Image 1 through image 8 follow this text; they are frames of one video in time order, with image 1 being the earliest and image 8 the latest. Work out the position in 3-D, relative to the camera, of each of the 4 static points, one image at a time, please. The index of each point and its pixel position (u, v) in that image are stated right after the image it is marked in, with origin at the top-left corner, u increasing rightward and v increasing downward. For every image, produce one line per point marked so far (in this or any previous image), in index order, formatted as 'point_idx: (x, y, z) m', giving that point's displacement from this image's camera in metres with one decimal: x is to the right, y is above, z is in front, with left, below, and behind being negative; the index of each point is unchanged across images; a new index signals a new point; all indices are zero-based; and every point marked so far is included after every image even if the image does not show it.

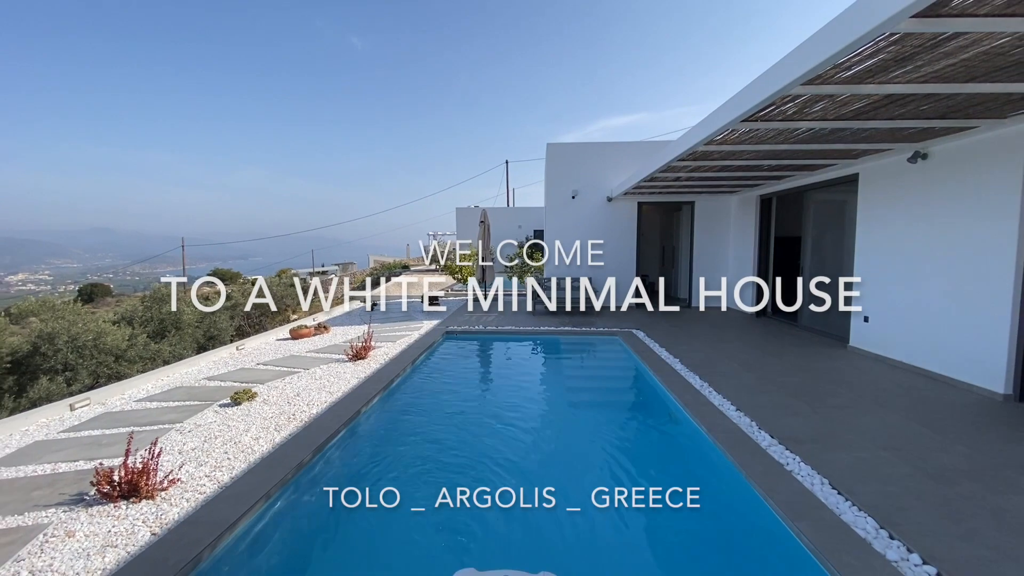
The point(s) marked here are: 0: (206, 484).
0: (-1.8, -1.1, +2.8) m
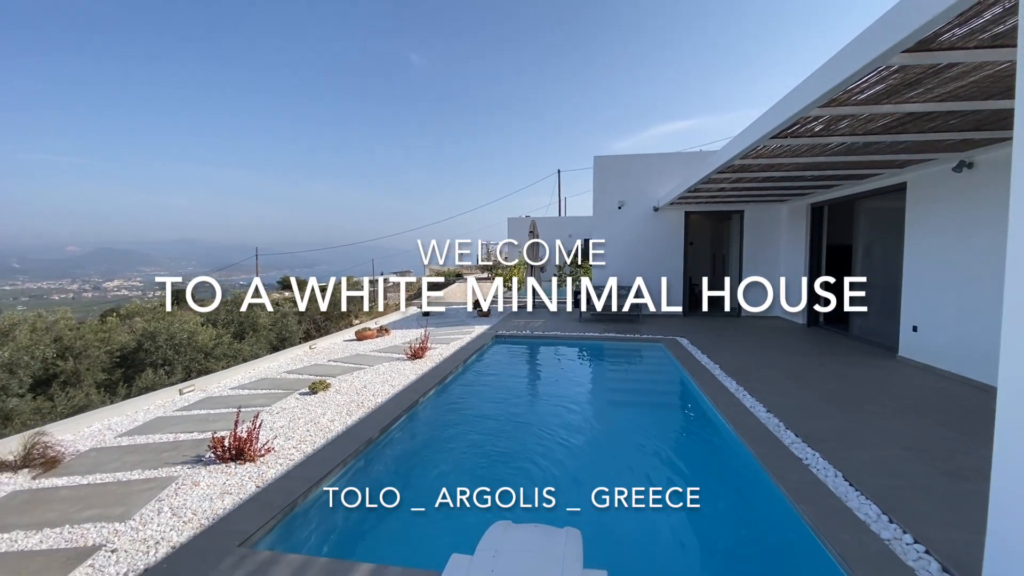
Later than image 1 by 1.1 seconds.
0: (-1.5, -1.1, +3.4) m
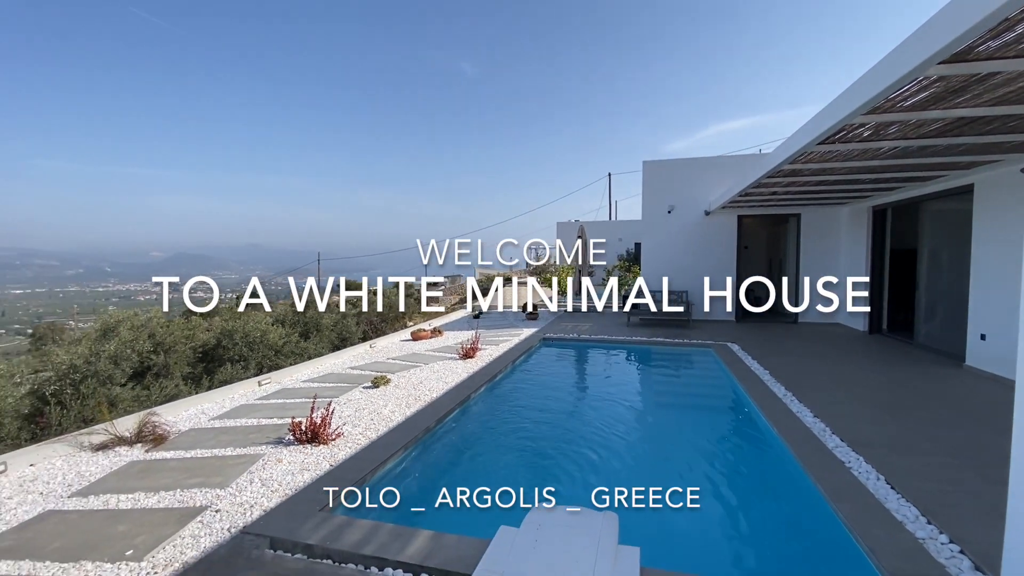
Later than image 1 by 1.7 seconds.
0: (-1.2, -1.2, +3.8) m
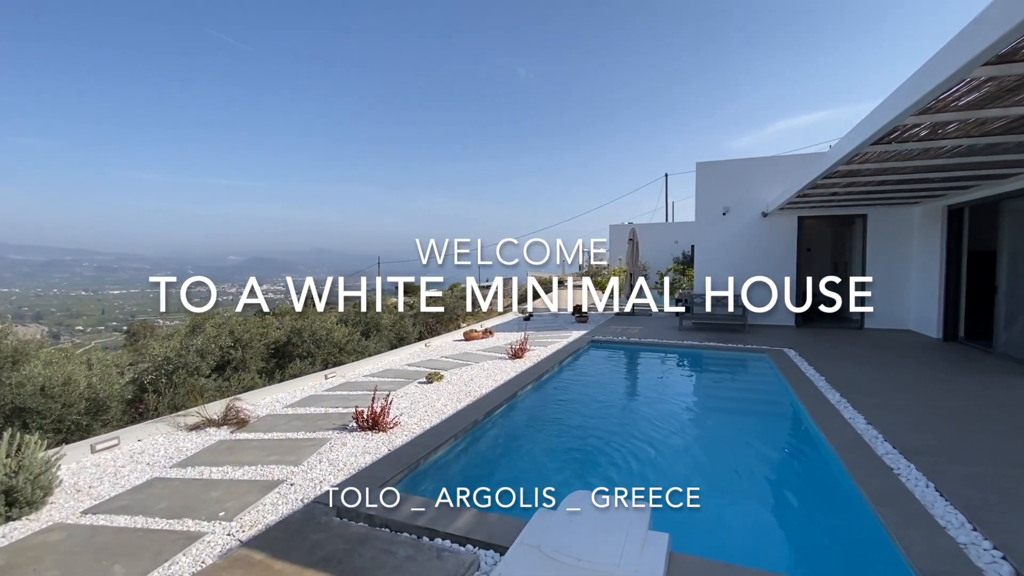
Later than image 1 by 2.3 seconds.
0: (-0.8, -1.2, +4.1) m
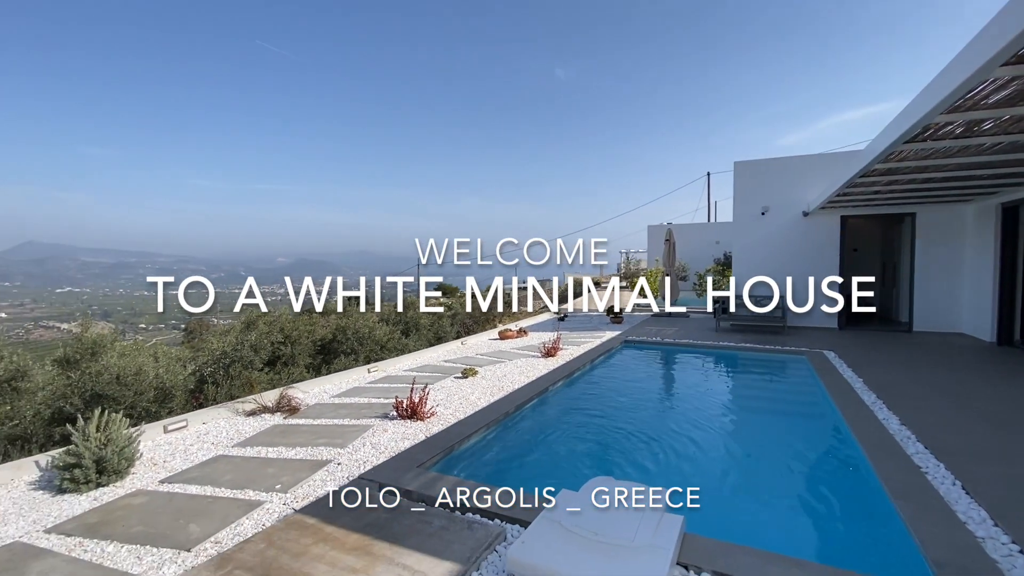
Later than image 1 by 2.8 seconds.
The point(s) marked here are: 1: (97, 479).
0: (-0.6, -1.2, +4.4) m
1: (-2.7, -1.2, +3.2) m
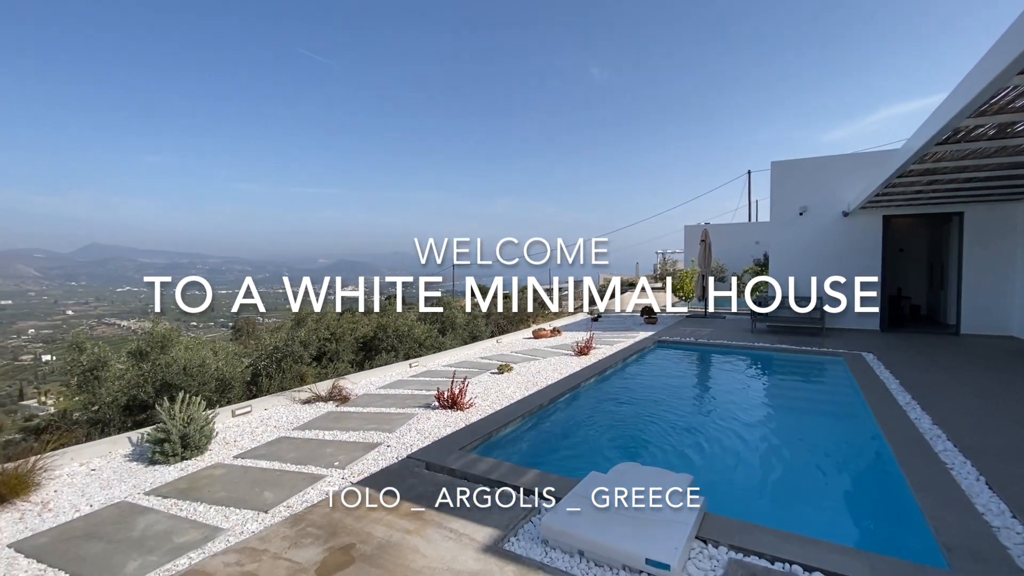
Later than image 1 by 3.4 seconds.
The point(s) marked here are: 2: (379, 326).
0: (-0.2, -1.2, +4.7) m
1: (-2.5, -1.2, +3.7) m
2: (-2.6, -0.7, +9.6) m
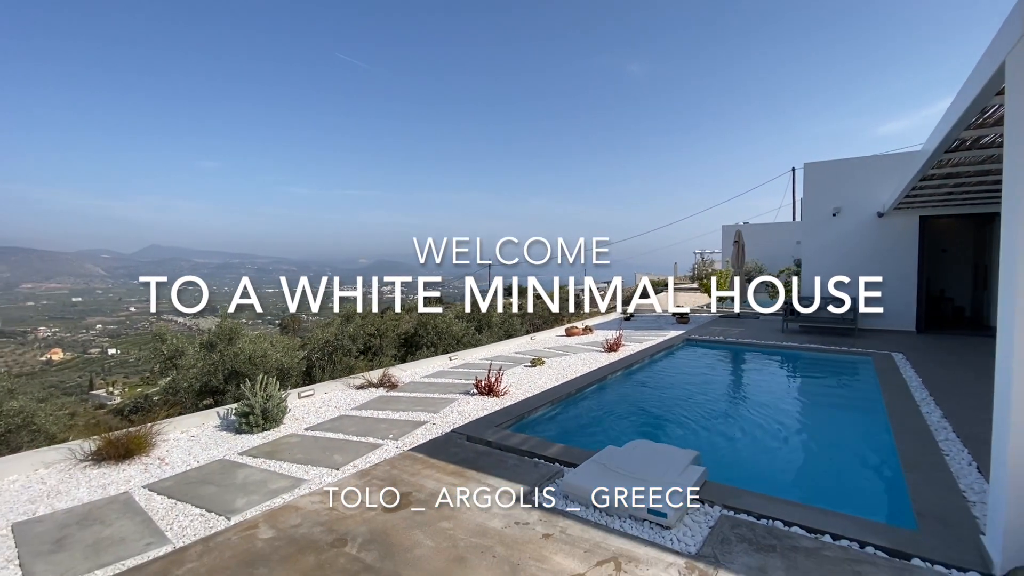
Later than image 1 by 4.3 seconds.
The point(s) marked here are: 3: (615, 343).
0: (+0.1, -1.1, +5.2) m
1: (-2.2, -1.2, +4.3) m
2: (-1.9, -0.7, +10.3) m
3: (+1.7, -0.9, +8.3) m
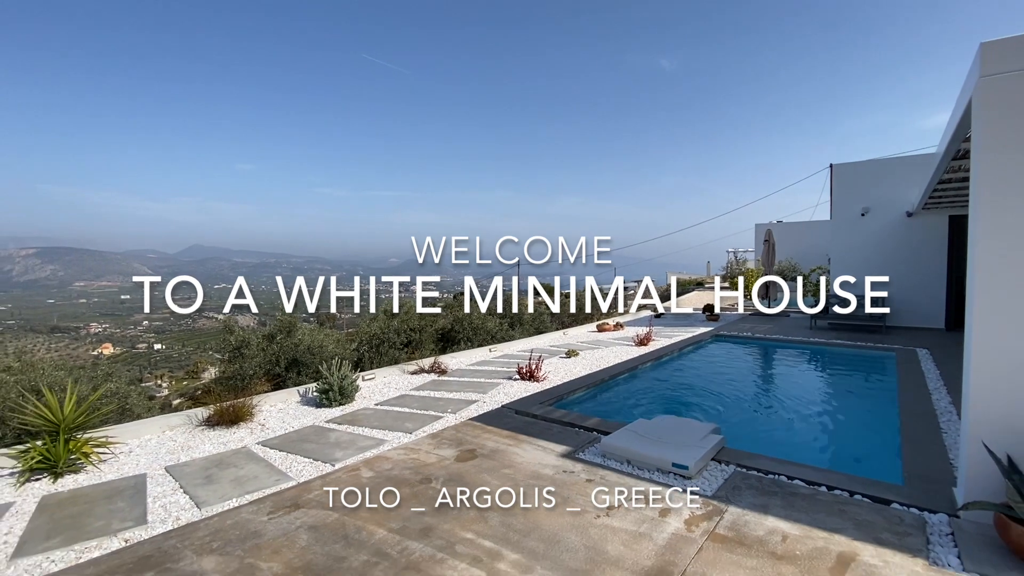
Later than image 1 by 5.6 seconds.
0: (+0.6, -1.1, +5.8) m
1: (-1.8, -1.2, +5.0) m
2: (-1.1, -0.6, +11.0) m
3: (+2.4, -0.9, +8.7) m
